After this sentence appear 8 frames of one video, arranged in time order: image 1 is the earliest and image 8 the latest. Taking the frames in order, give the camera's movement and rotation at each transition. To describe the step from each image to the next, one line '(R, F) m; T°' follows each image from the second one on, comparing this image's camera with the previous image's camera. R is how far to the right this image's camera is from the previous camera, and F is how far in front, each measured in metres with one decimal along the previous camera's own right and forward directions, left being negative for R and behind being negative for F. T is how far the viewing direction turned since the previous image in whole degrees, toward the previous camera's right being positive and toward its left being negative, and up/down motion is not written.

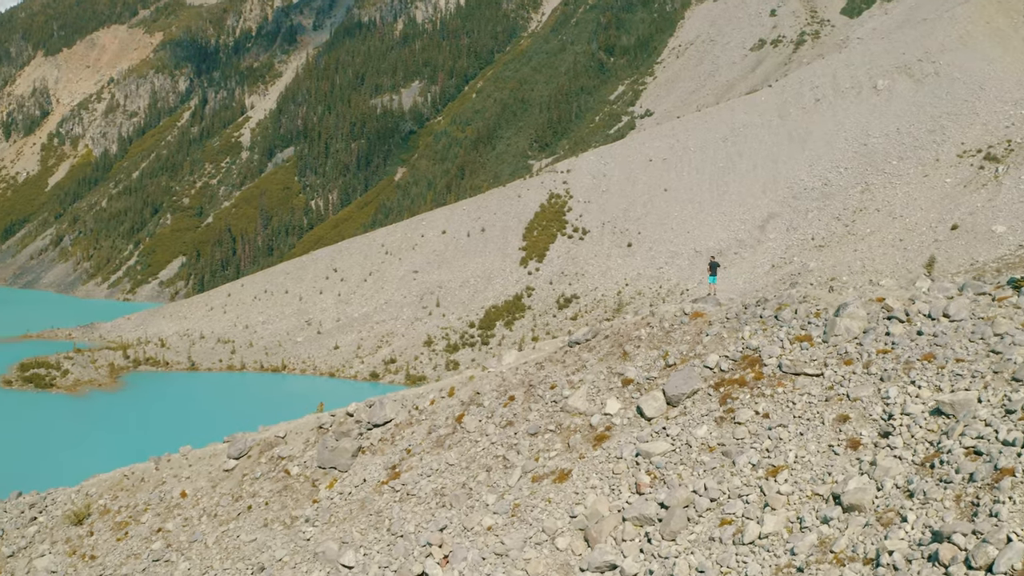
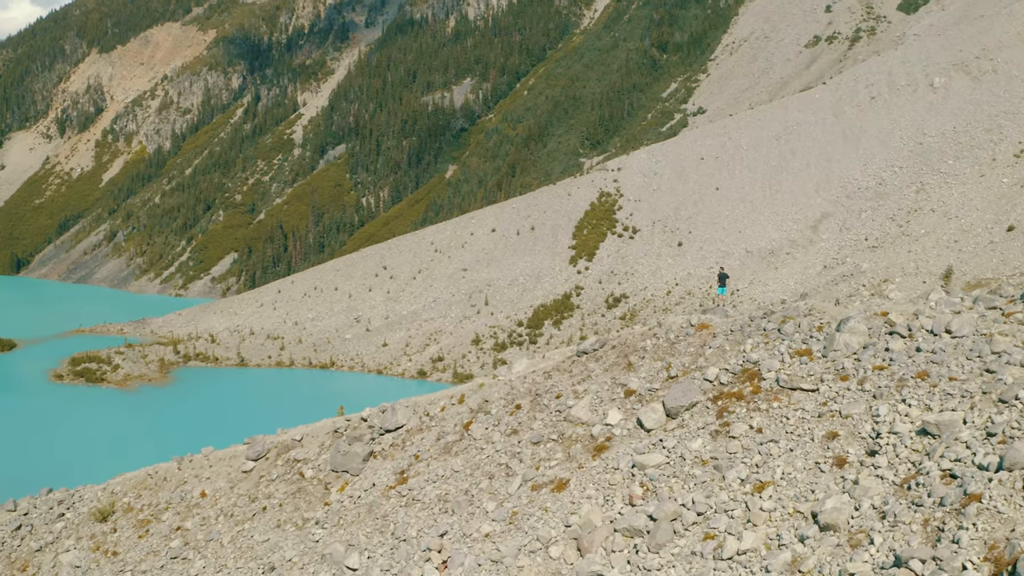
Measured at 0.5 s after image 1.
(+0.6, -0.1) m; -3°
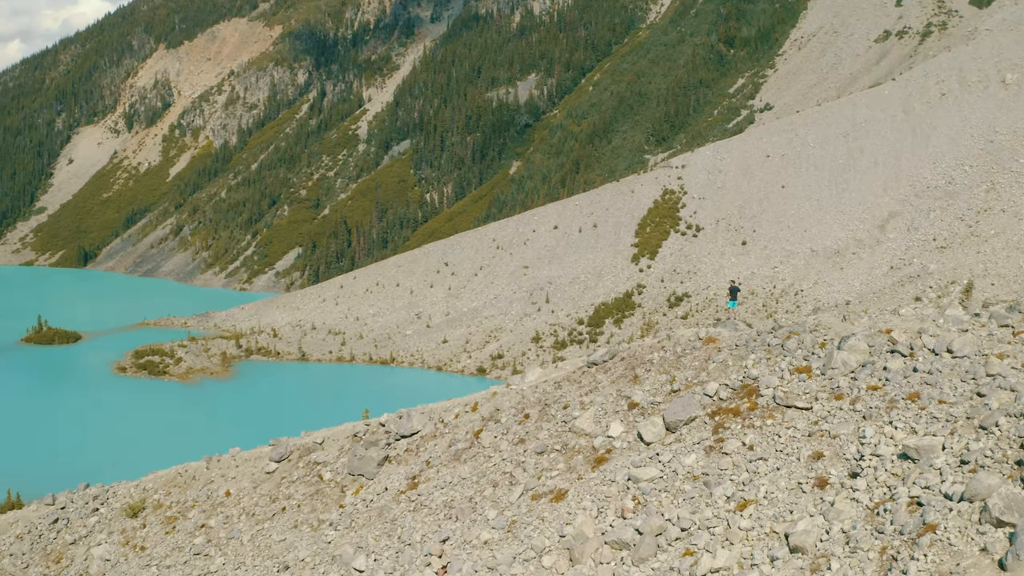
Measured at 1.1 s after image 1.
(+0.8, -0.2) m; -3°
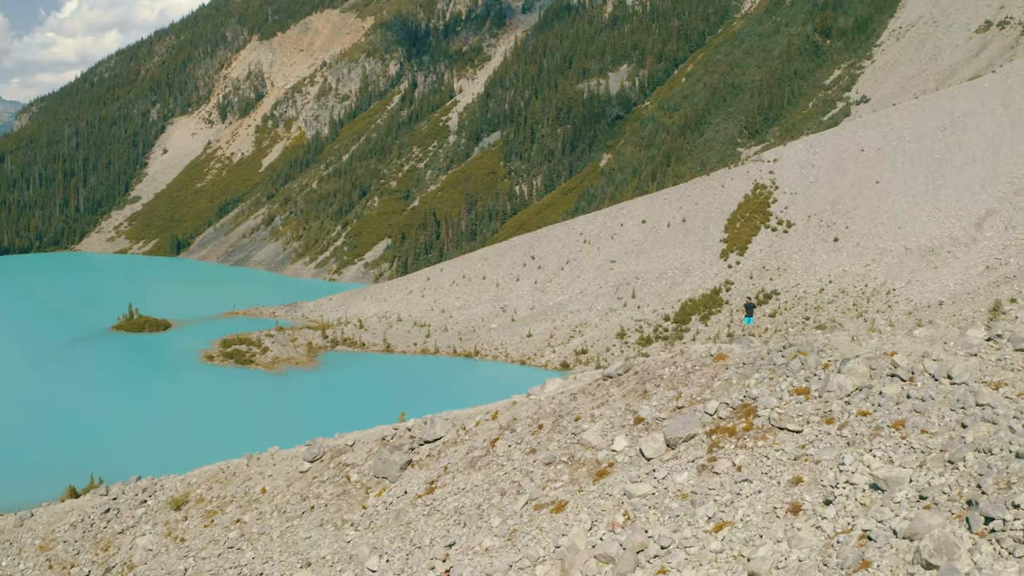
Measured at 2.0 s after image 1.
(+1.1, -0.3) m; -4°
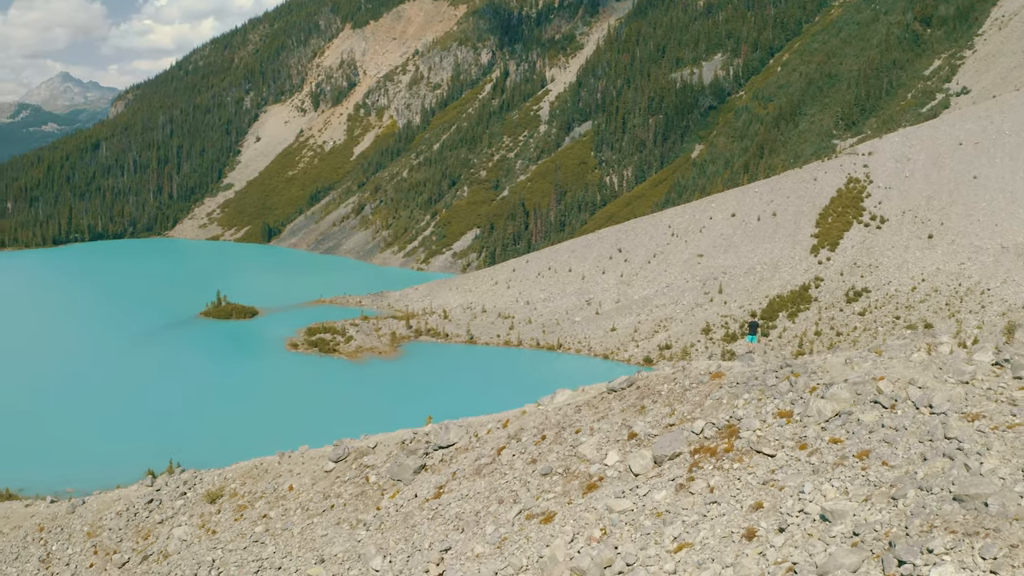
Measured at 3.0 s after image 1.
(+1.3, -0.3) m; -4°
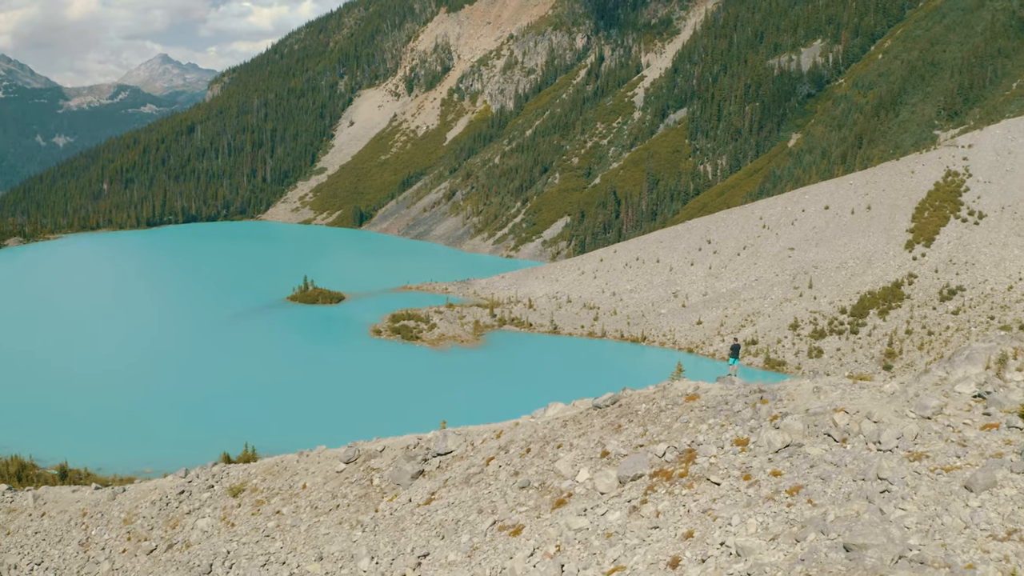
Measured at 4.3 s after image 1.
(+1.7, -0.3) m; -5°
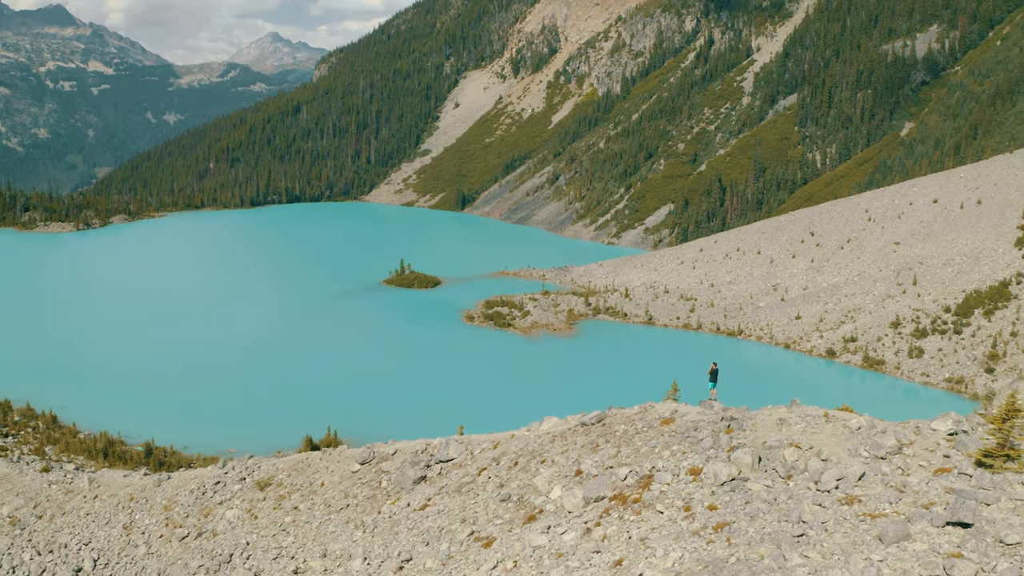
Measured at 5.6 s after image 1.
(+1.9, -0.3) m; -5°
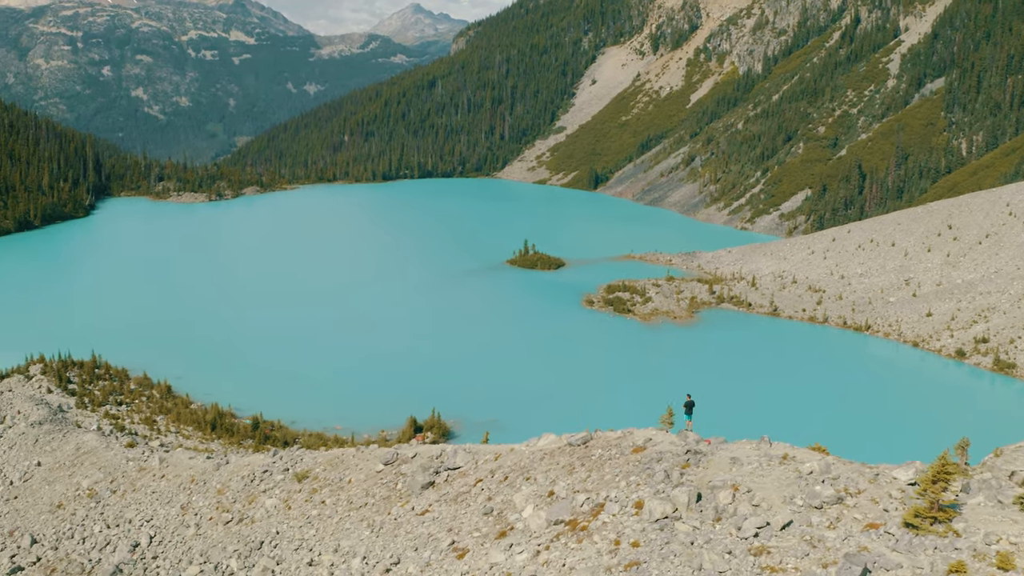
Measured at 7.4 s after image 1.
(+2.4, -0.5) m; -7°
